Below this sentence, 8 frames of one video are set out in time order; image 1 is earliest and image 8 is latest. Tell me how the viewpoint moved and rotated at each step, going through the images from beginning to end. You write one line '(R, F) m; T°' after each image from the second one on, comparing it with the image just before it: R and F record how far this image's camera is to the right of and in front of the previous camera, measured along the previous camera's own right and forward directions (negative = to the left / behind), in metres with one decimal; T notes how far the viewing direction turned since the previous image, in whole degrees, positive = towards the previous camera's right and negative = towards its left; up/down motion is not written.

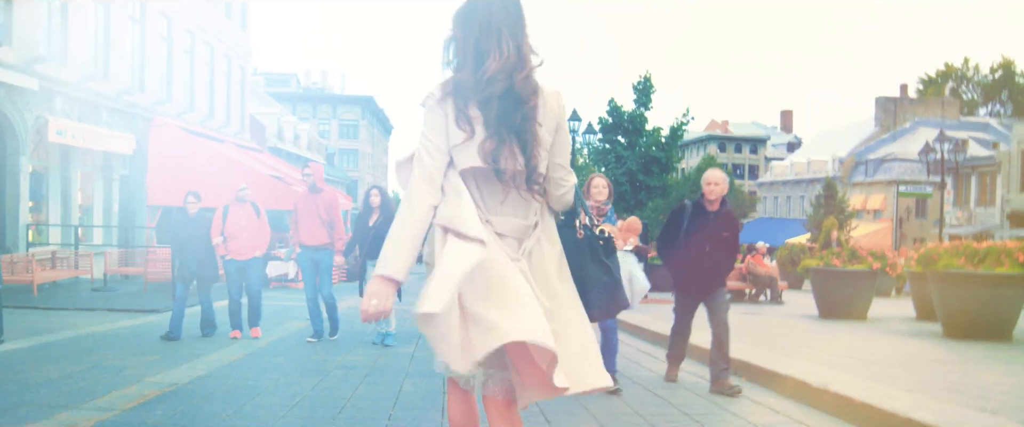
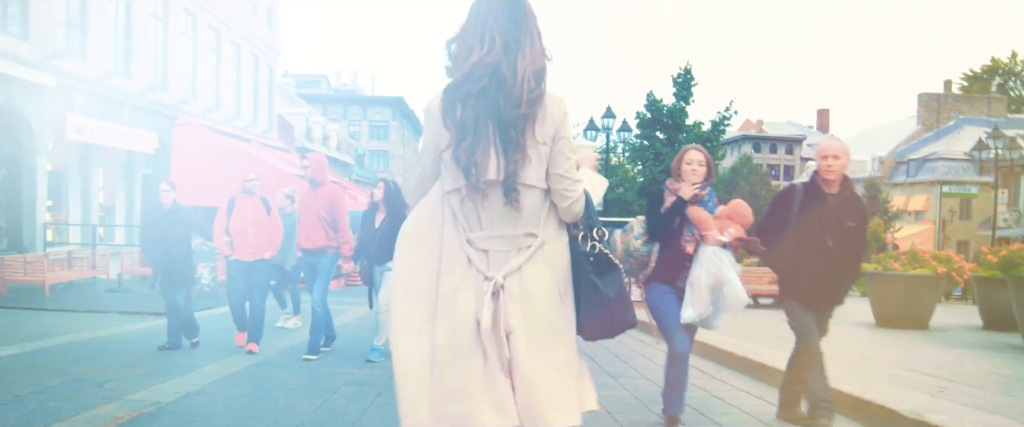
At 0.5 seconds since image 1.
(0.0, +0.5) m; -2°
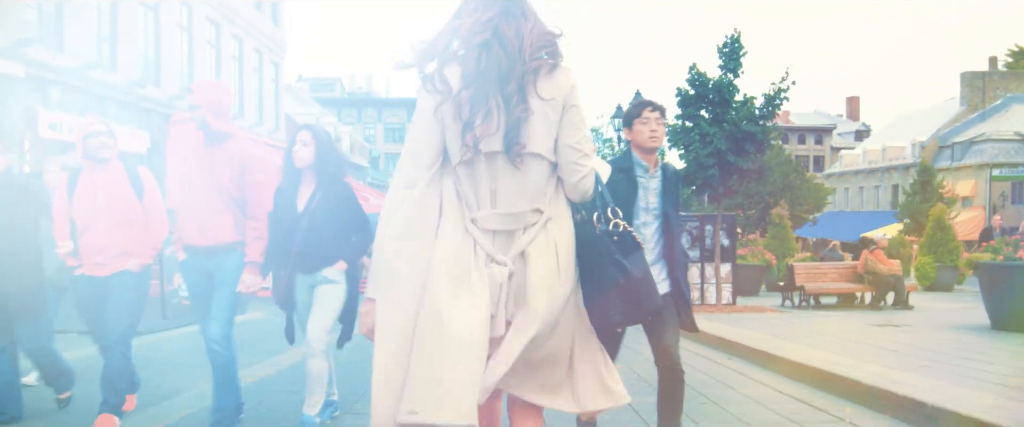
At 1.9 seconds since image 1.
(-0.1, +1.1) m; -1°
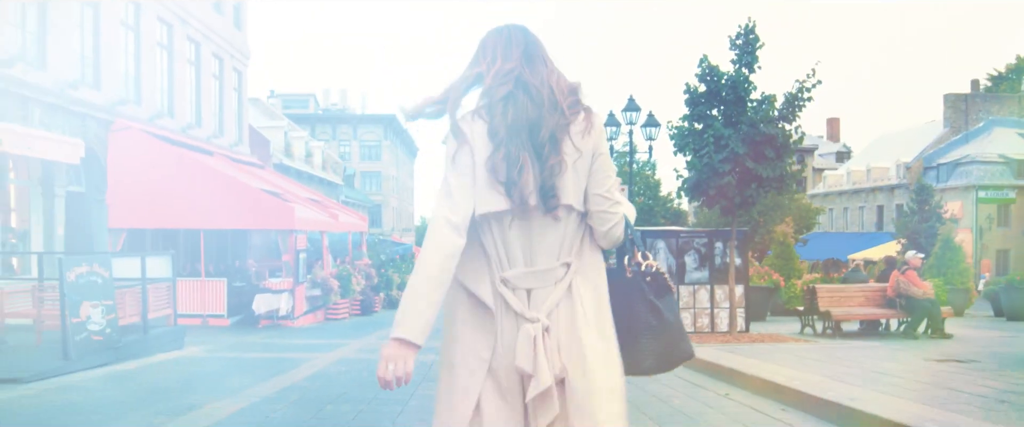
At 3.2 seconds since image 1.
(0.0, +1.2) m; +1°
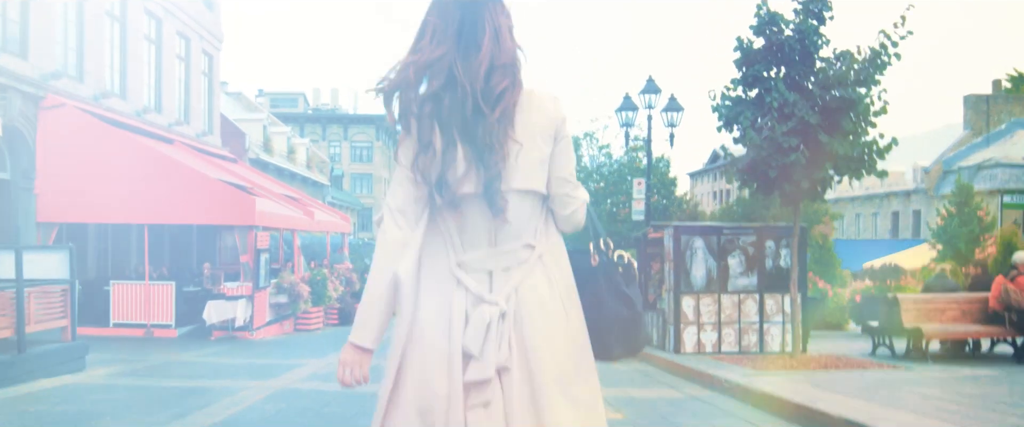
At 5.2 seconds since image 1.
(0.0, +1.6) m; 0°
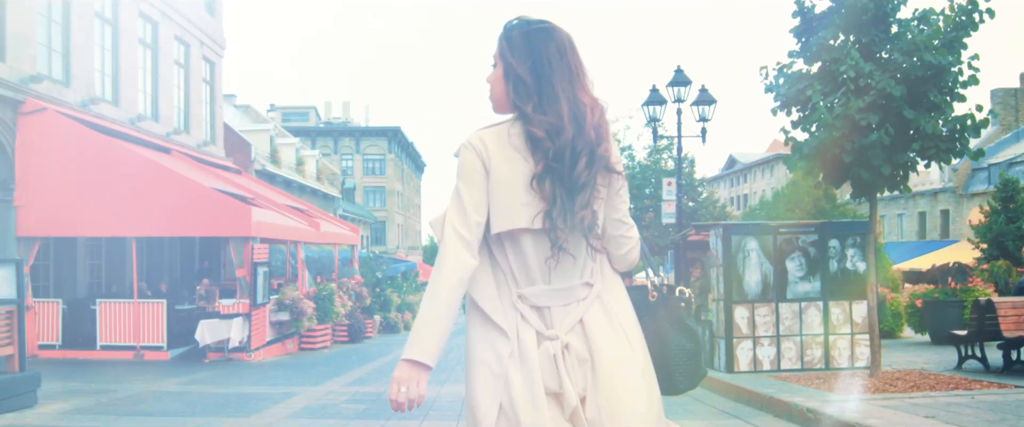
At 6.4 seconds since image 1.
(-0.1, +0.8) m; -1°
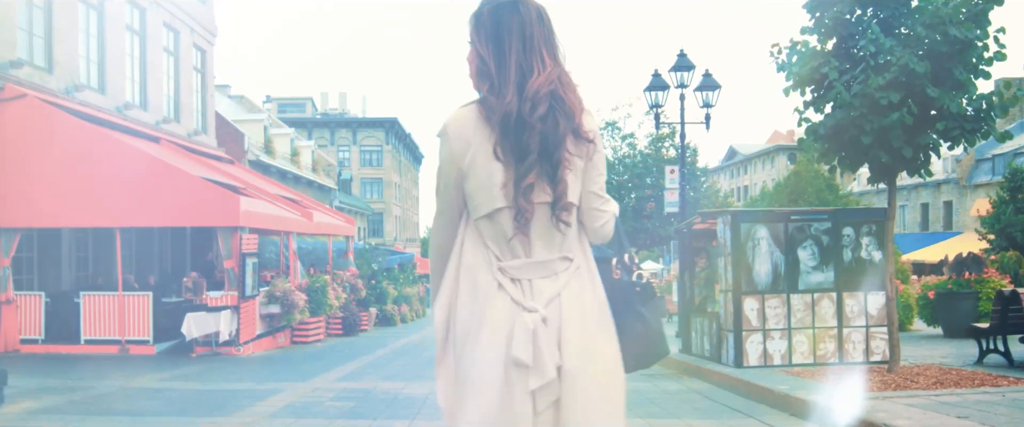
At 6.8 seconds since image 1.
(0.0, +0.3) m; 0°
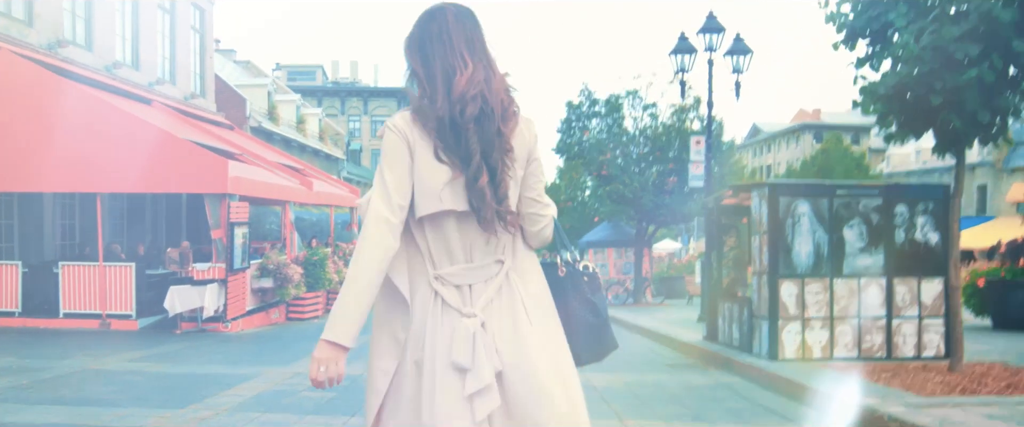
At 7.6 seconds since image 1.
(0.0, +0.6) m; -1°
